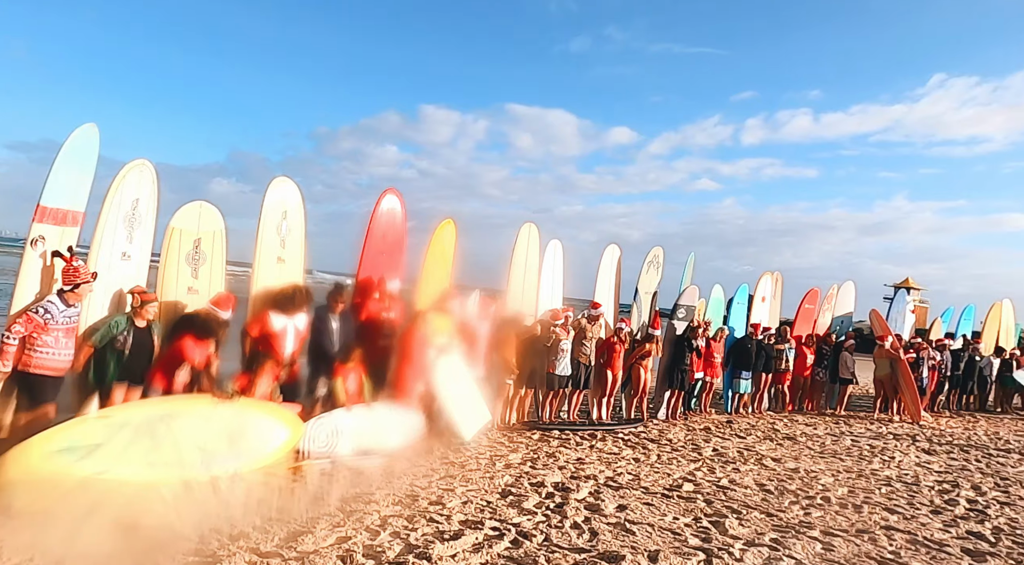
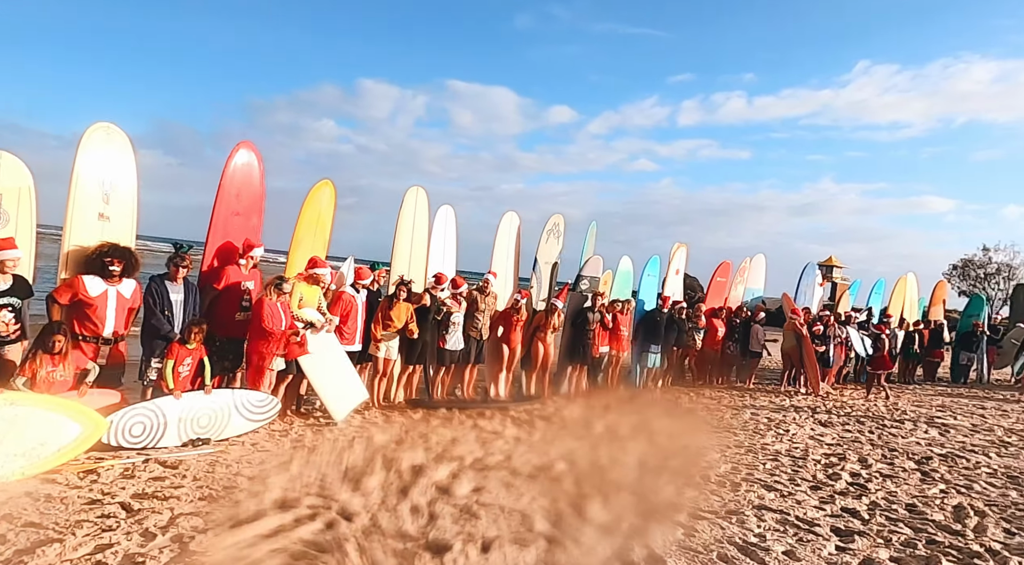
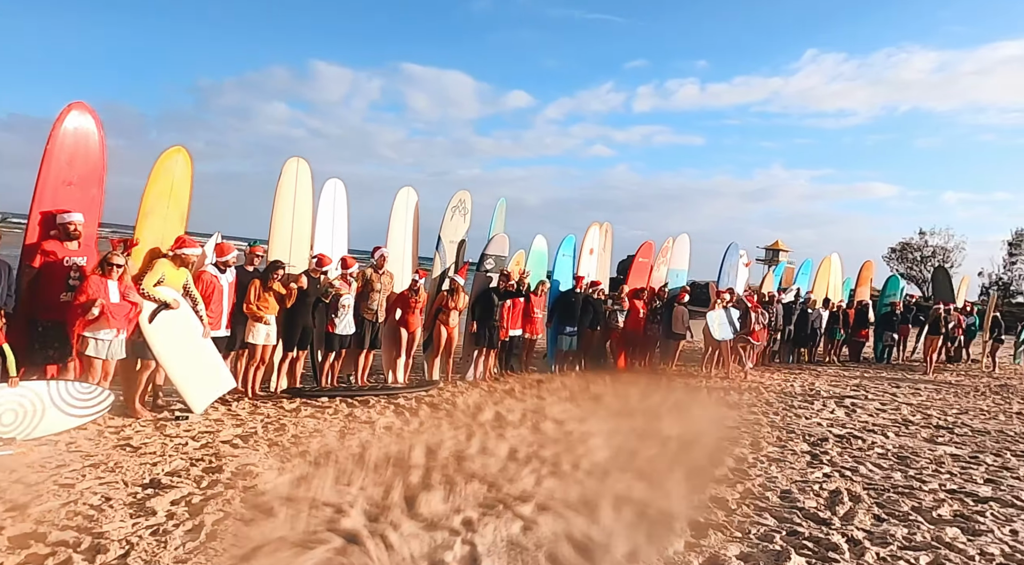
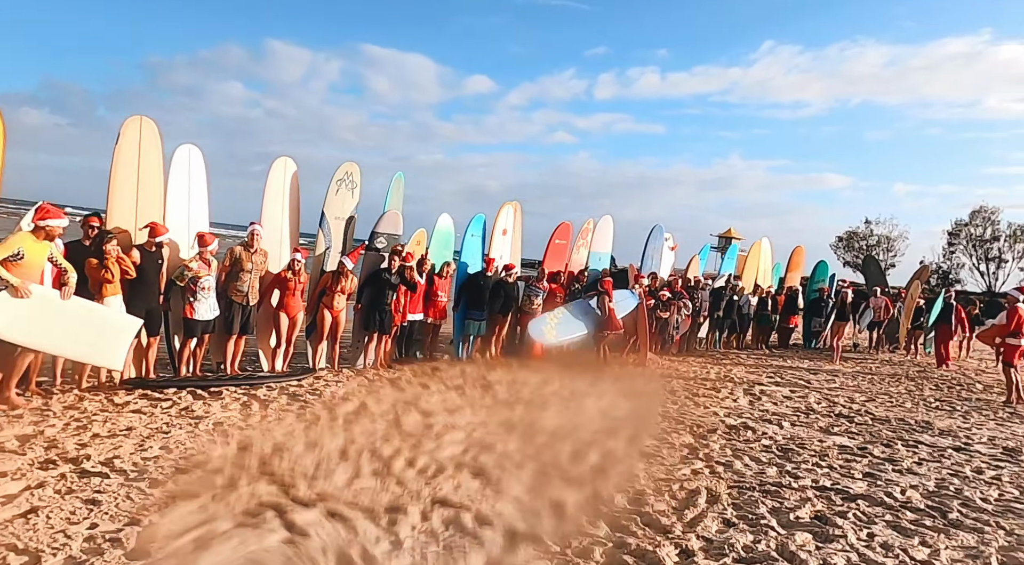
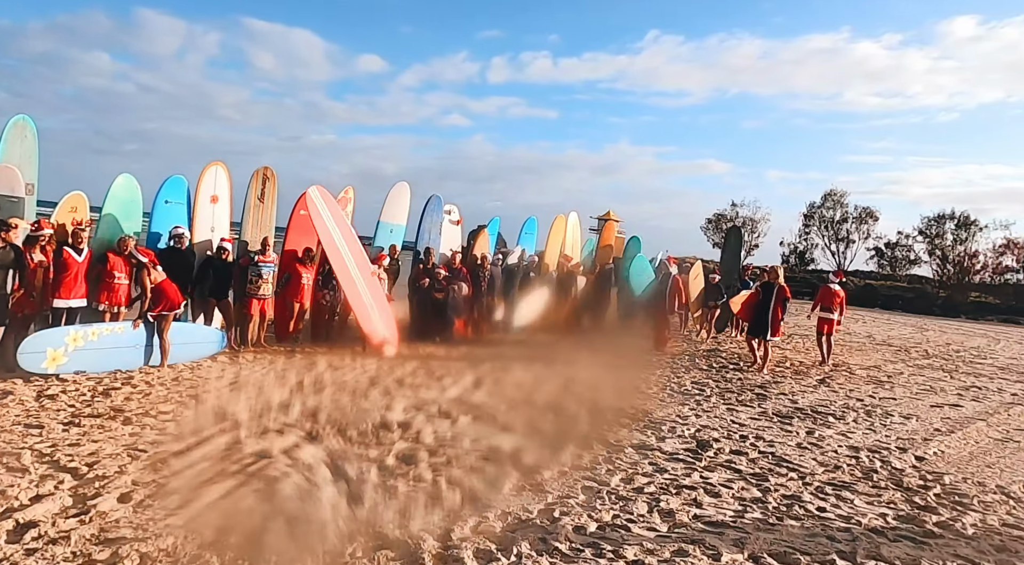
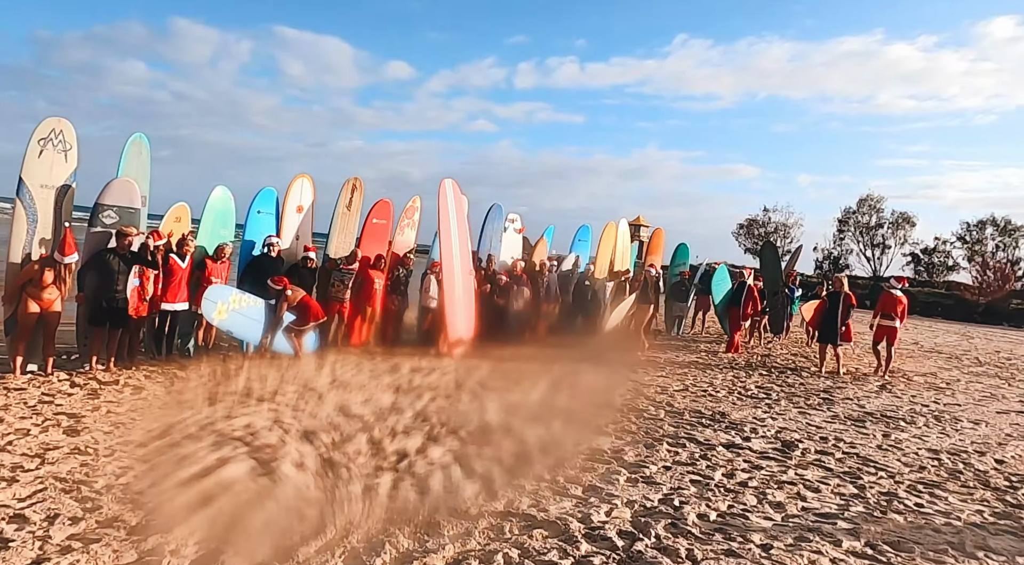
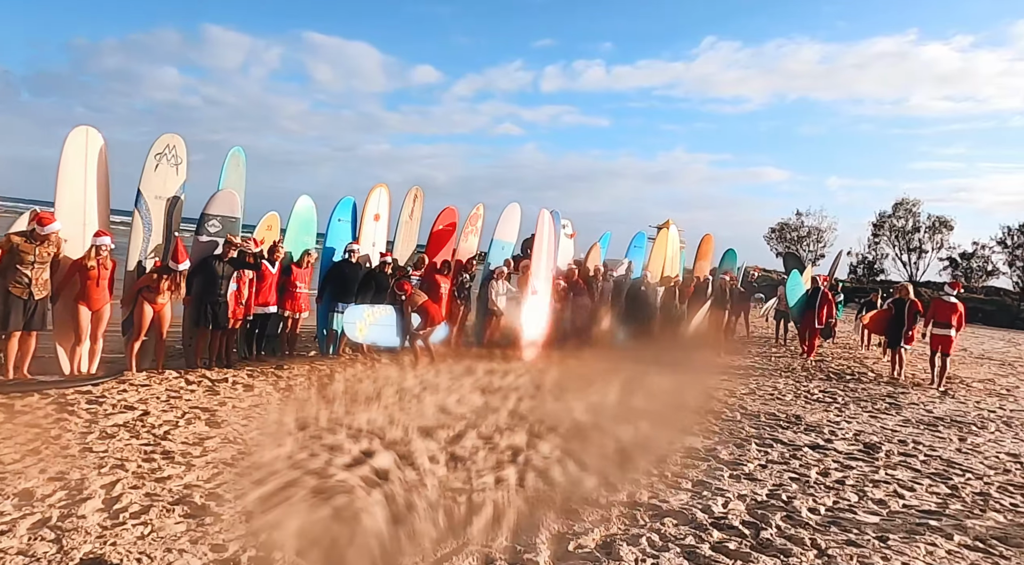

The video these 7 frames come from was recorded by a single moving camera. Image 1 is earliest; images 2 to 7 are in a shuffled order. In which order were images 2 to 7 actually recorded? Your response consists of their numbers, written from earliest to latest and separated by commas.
2, 3, 4, 7, 6, 5
